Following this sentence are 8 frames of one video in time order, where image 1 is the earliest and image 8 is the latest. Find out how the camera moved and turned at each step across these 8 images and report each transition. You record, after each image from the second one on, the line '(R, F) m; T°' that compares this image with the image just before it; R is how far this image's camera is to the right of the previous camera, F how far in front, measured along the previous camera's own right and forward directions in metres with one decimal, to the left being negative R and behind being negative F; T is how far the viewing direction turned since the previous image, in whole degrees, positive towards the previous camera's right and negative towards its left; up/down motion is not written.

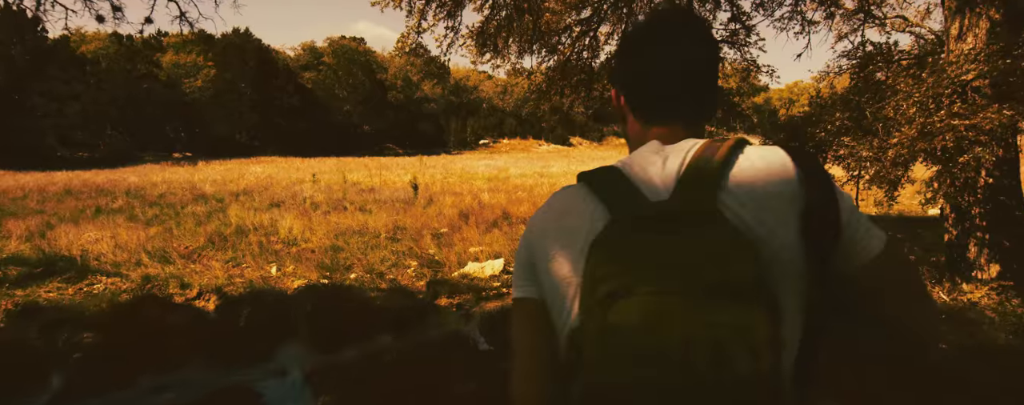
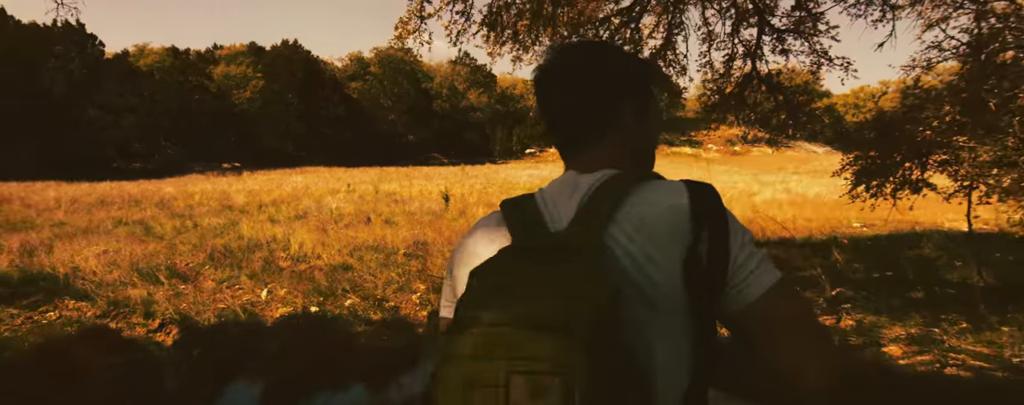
(+0.3, +1.2) m; -5°
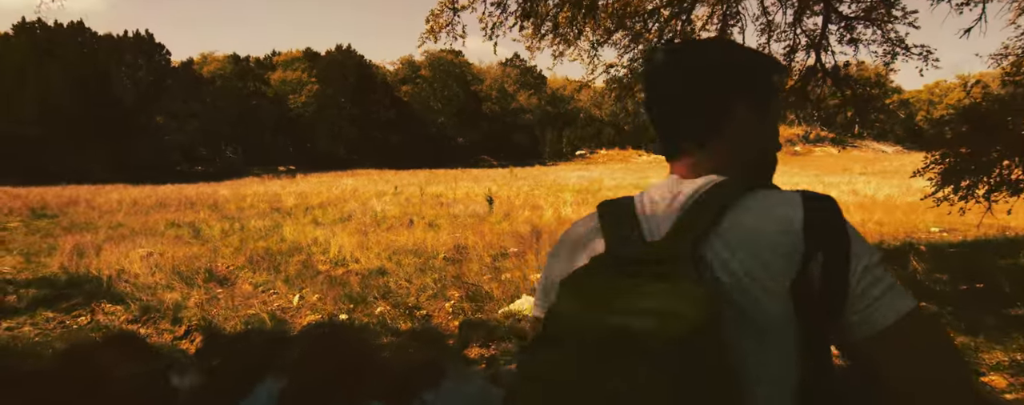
(+0.1, +0.4) m; -5°
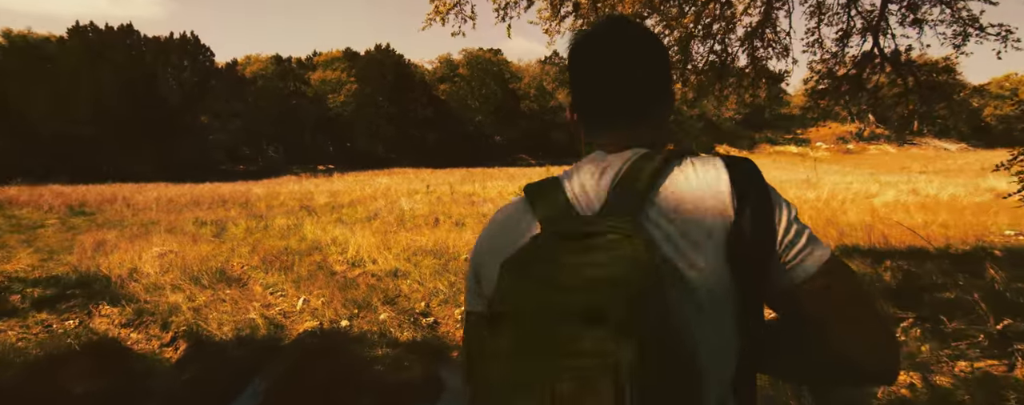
(+0.2, +0.6) m; -4°
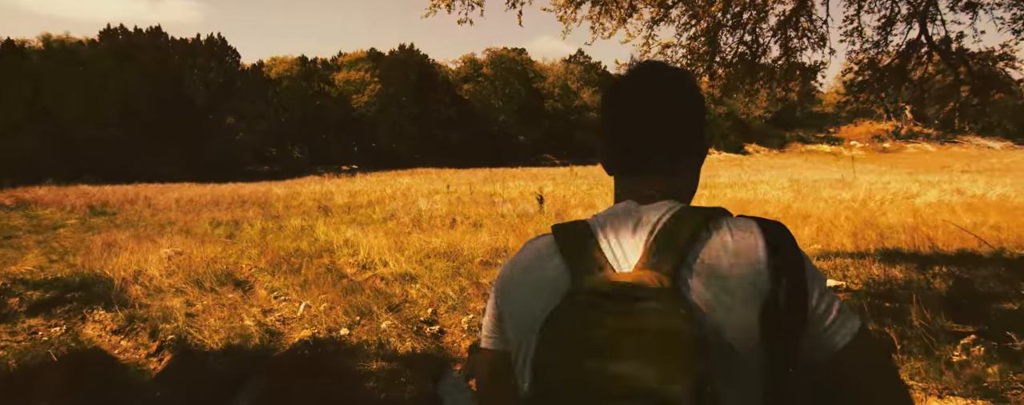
(+0.1, +0.4) m; -2°
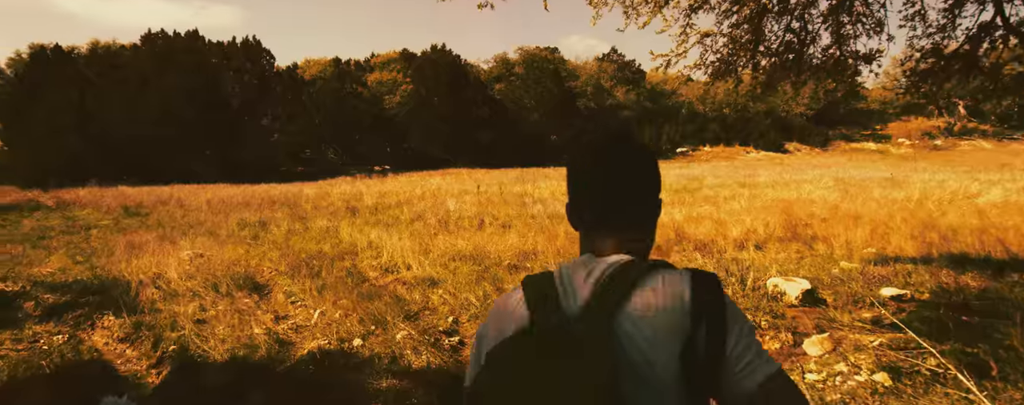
(+0.1, +0.4) m; -3°
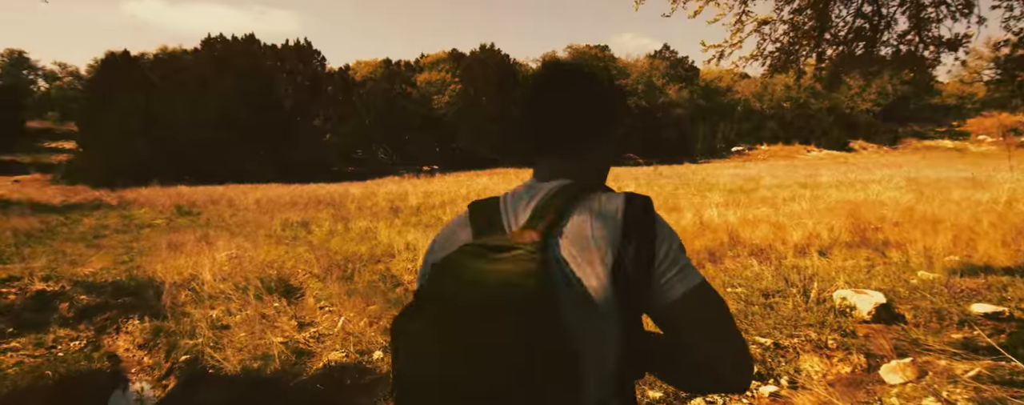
(+0.1, +0.4) m; -5°
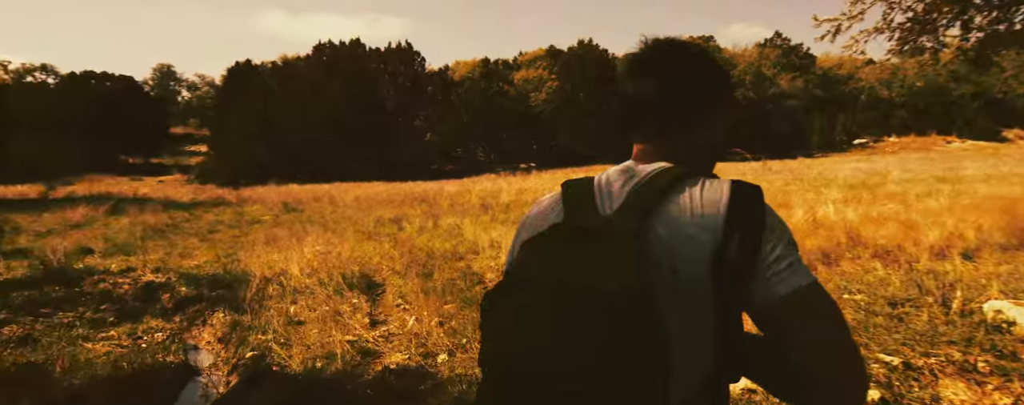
(+0.1, +0.4) m; -9°
